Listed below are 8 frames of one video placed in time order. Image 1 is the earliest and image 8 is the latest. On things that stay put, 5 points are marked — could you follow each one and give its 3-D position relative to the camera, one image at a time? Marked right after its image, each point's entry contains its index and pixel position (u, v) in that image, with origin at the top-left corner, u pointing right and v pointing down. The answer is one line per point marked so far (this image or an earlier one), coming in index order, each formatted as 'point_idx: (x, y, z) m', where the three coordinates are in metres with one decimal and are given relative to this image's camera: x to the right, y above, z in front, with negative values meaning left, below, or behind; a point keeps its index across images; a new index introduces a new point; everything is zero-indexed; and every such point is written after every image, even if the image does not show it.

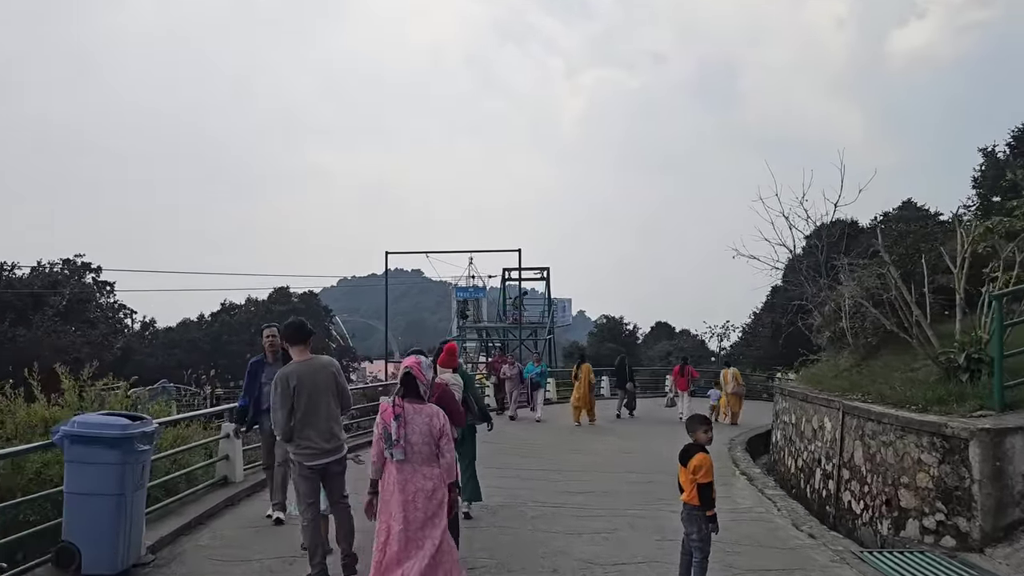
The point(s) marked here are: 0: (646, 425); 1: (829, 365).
0: (+2.7, -2.7, +16.8) m
1: (+4.6, -1.1, +12.1) m
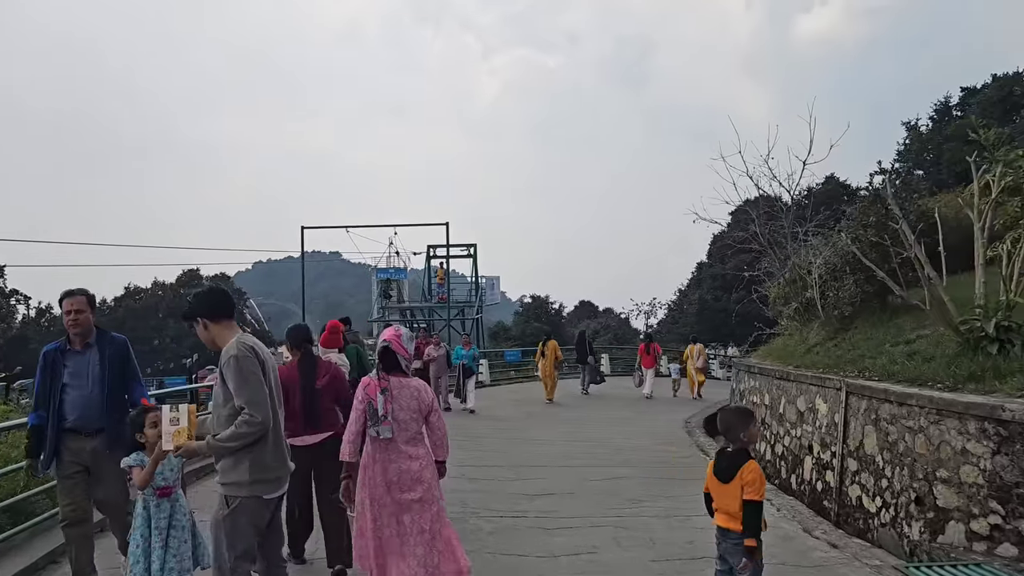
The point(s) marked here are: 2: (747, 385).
0: (+1.4, -2.2, +15.7) m
1: (+3.8, -0.6, +11.0) m
2: (+3.0, -1.2, +10.6) m
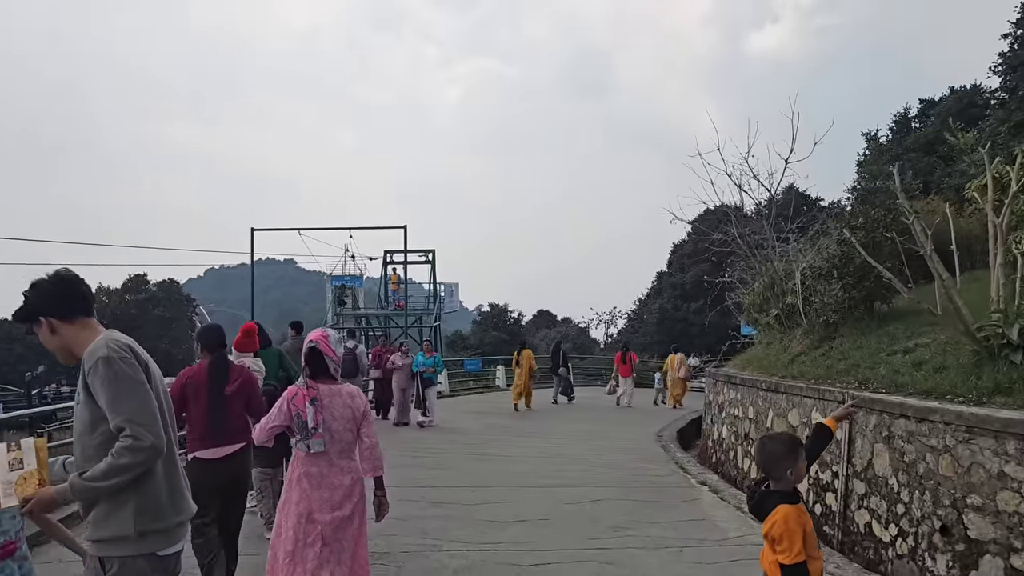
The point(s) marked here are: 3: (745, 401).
0: (+0.7, -2.3, +14.9) m
1: (+3.3, -0.7, +10.4) m
2: (+2.6, -1.3, +10.0) m
3: (+2.5, -1.2, +9.1) m
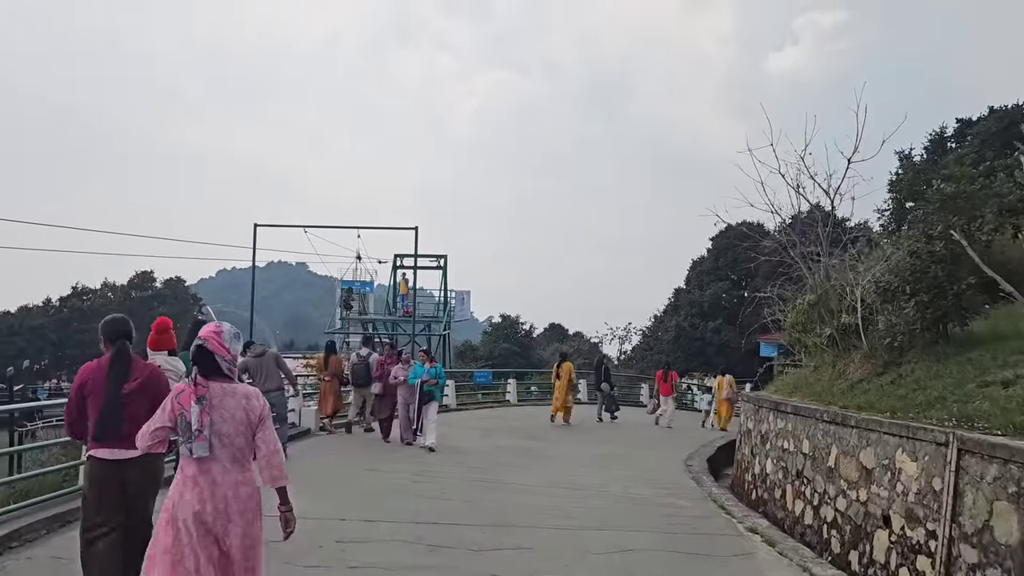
0: (+0.9, -2.4, +13.7) m
1: (+3.5, -0.9, +9.2) m
2: (+2.7, -1.4, +8.7) m
3: (+2.7, -1.3, +7.8) m
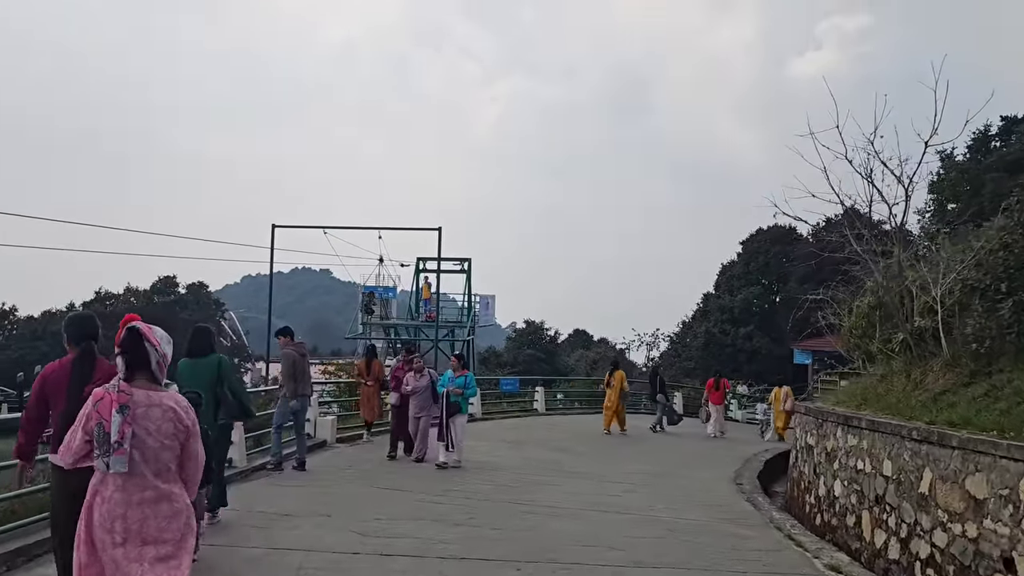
0: (+1.4, -2.5, +12.7) m
1: (+3.8, -0.9, +8.2) m
2: (+3.0, -1.4, +7.7) m
3: (+3.0, -1.3, +6.8) m
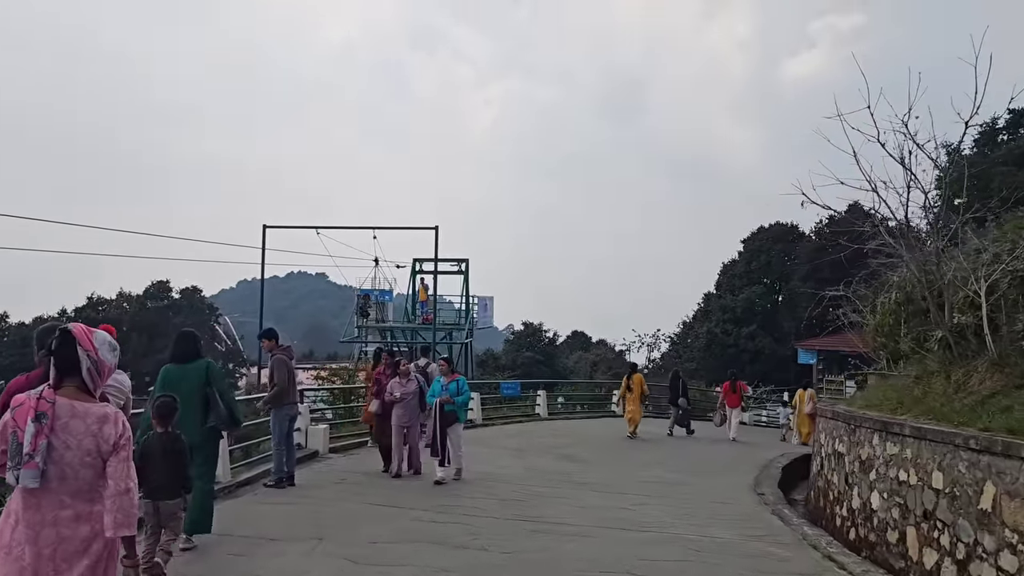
0: (+1.4, -2.4, +12.0) m
1: (+3.9, -0.8, +7.5) m
2: (+3.1, -1.4, +7.1) m
3: (+3.0, -1.3, +6.2) m
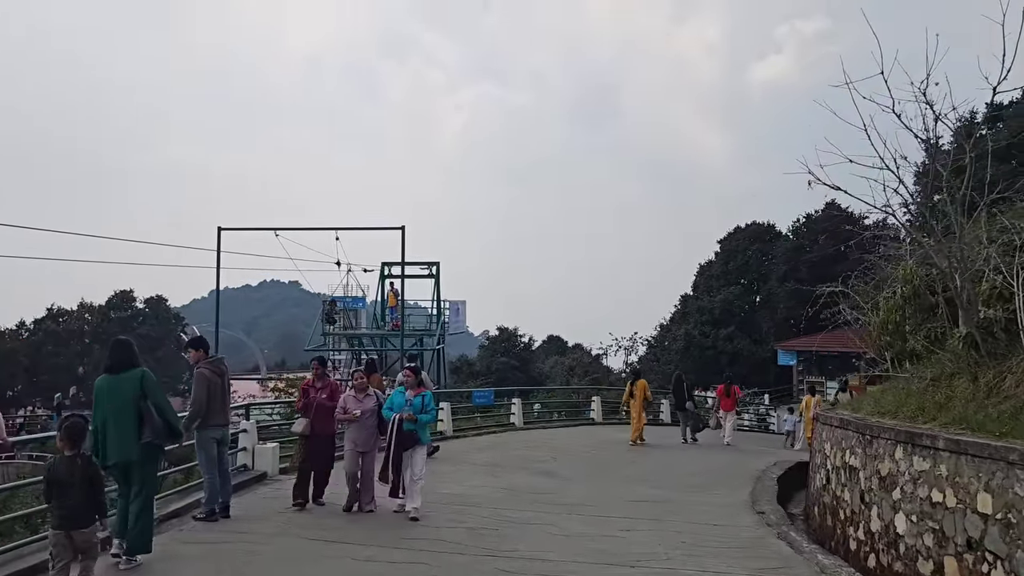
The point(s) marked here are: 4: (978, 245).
0: (+1.1, -2.4, +11.0) m
1: (+3.6, -0.8, +6.6) m
2: (+2.9, -1.3, +6.2) m
3: (+2.8, -1.2, +5.3) m
4: (+4.1, +0.4, +7.4) m
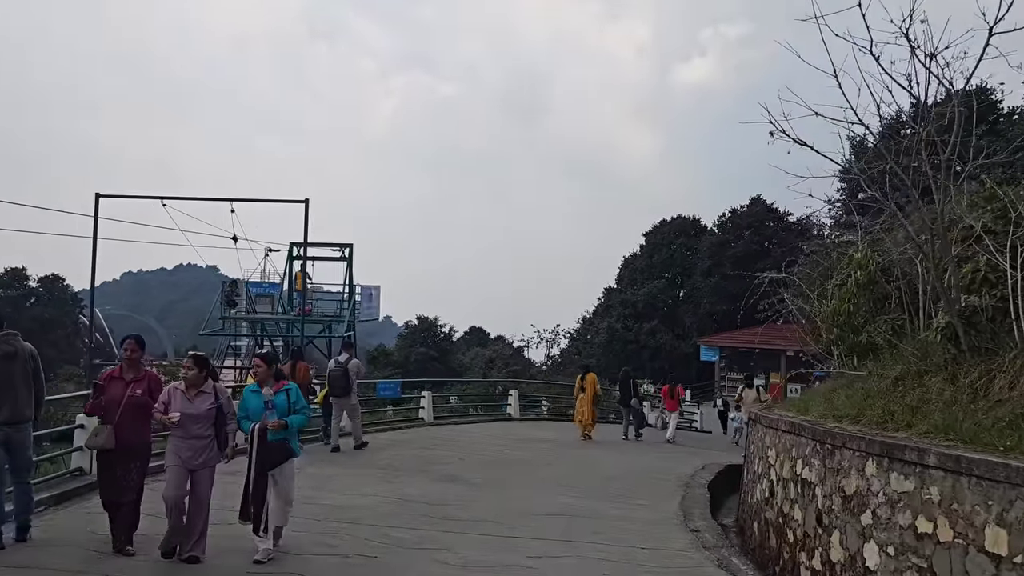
0: (-0.1, -2.2, +9.7) m
1: (+2.9, -0.6, +5.5) m
2: (+2.2, -1.2, +5.0) m
3: (+2.2, -1.1, +4.1) m
4: (+3.4, +0.5, +6.4) m
